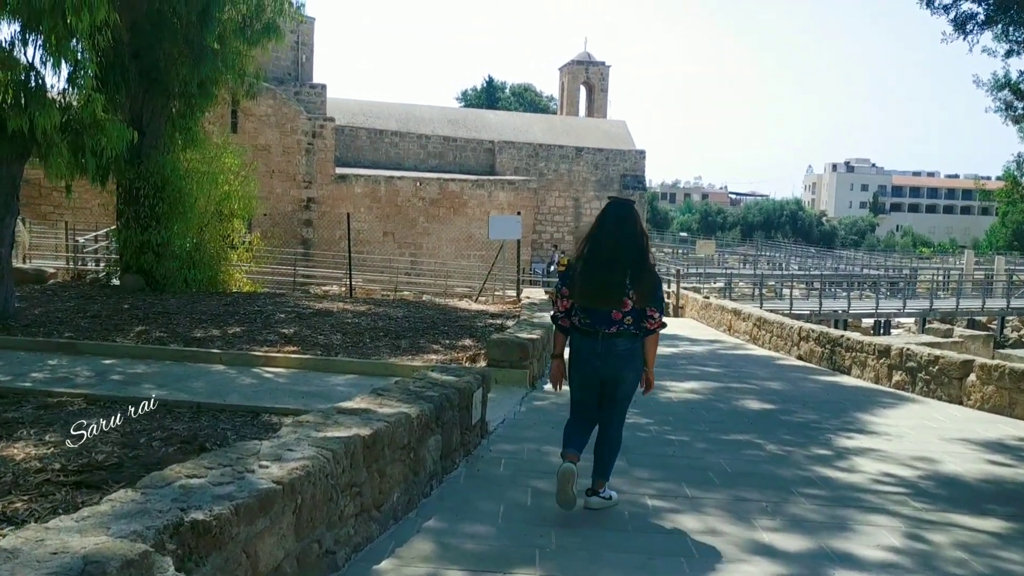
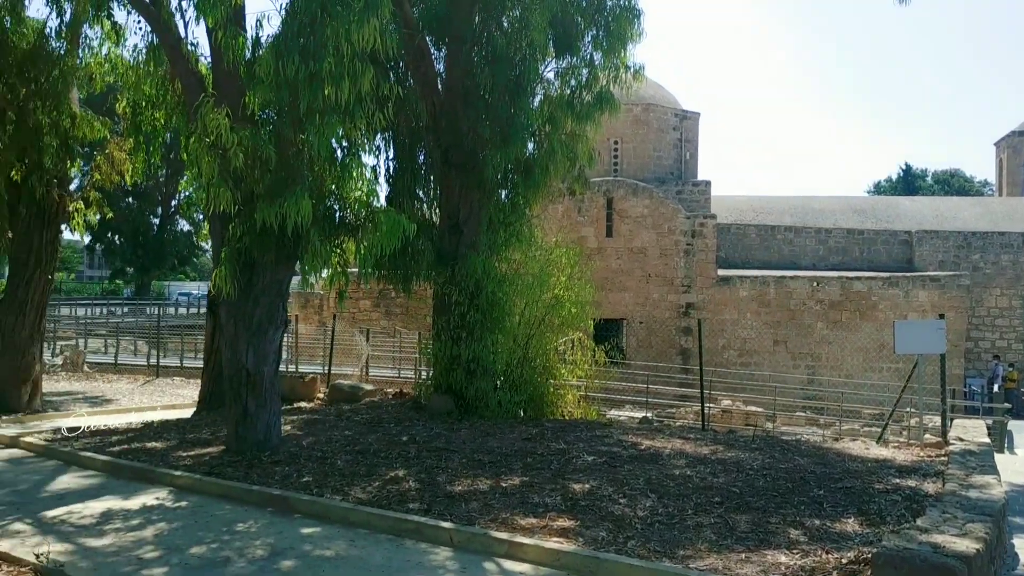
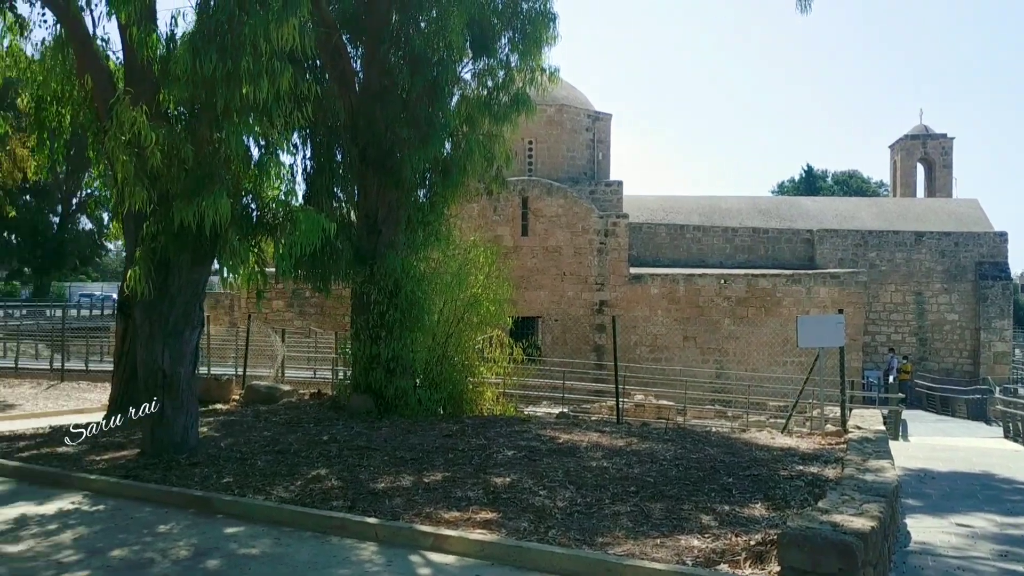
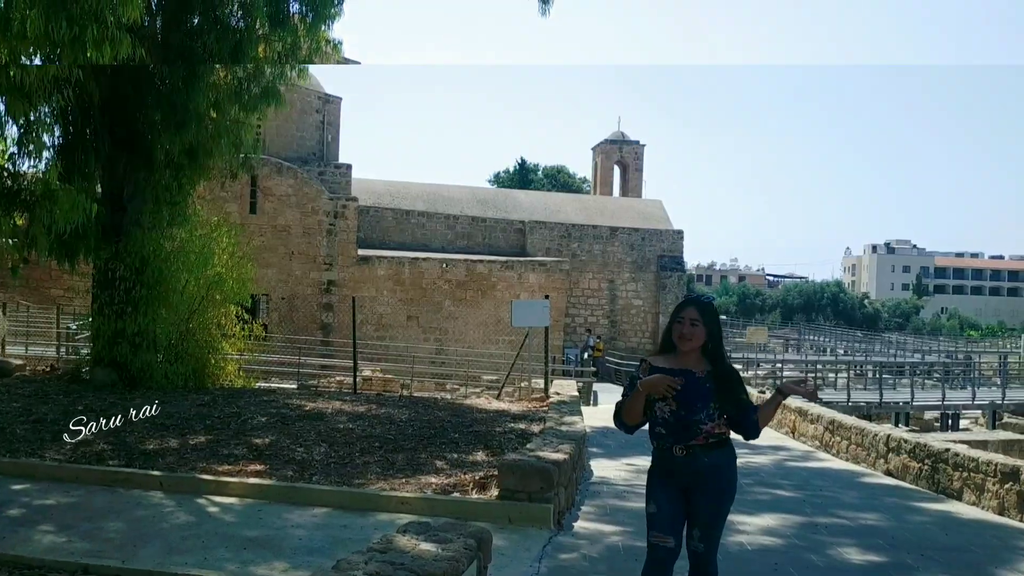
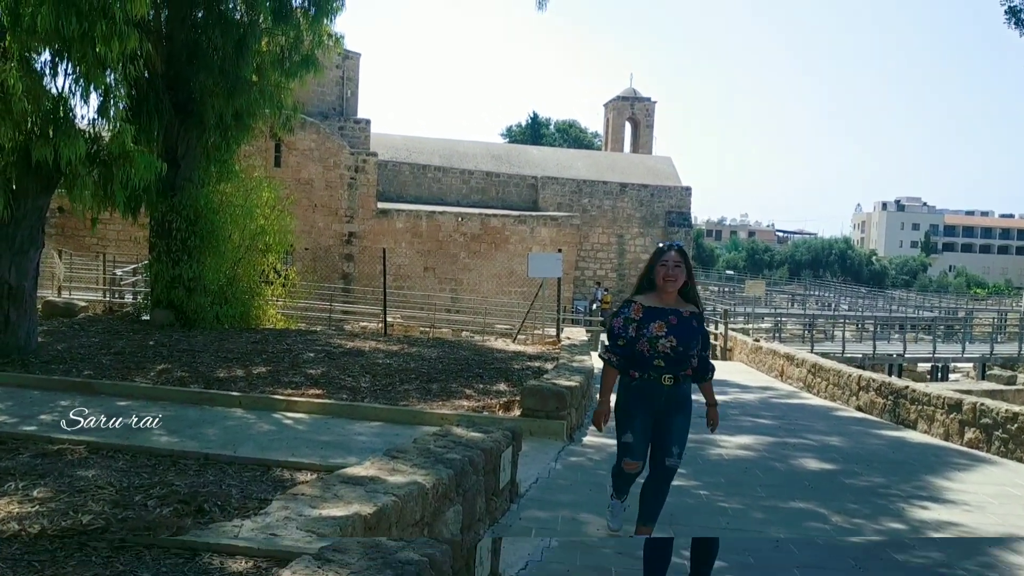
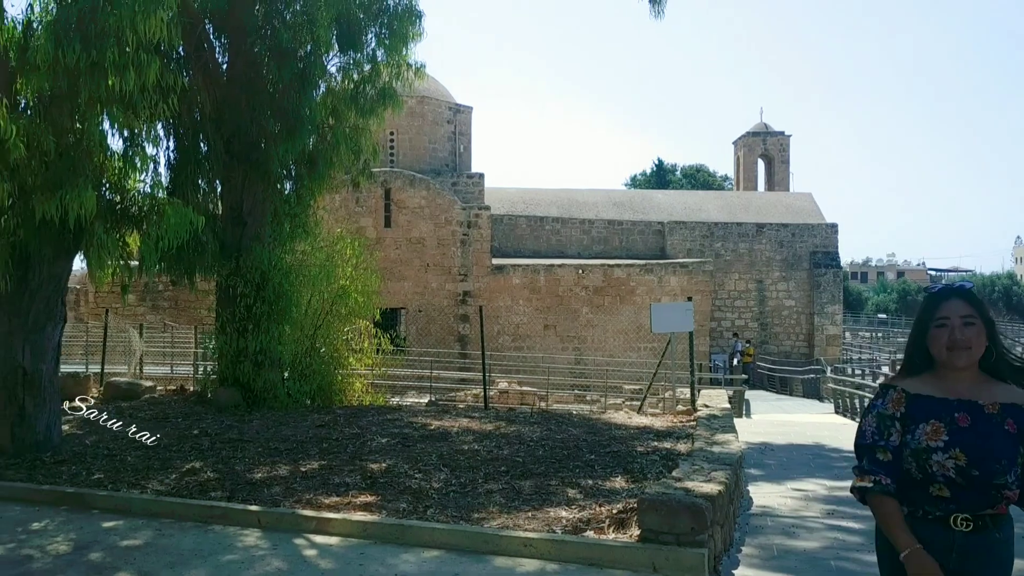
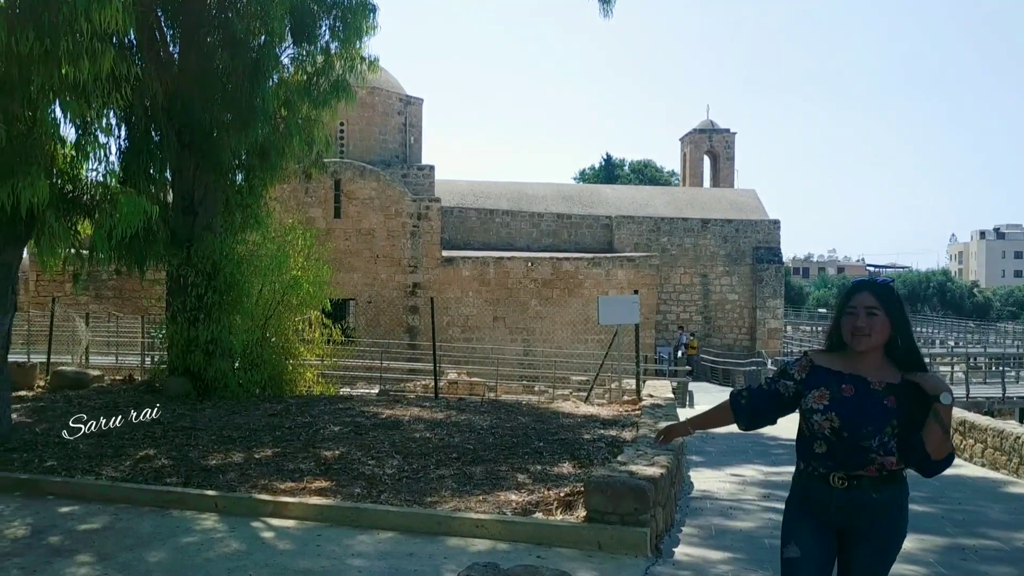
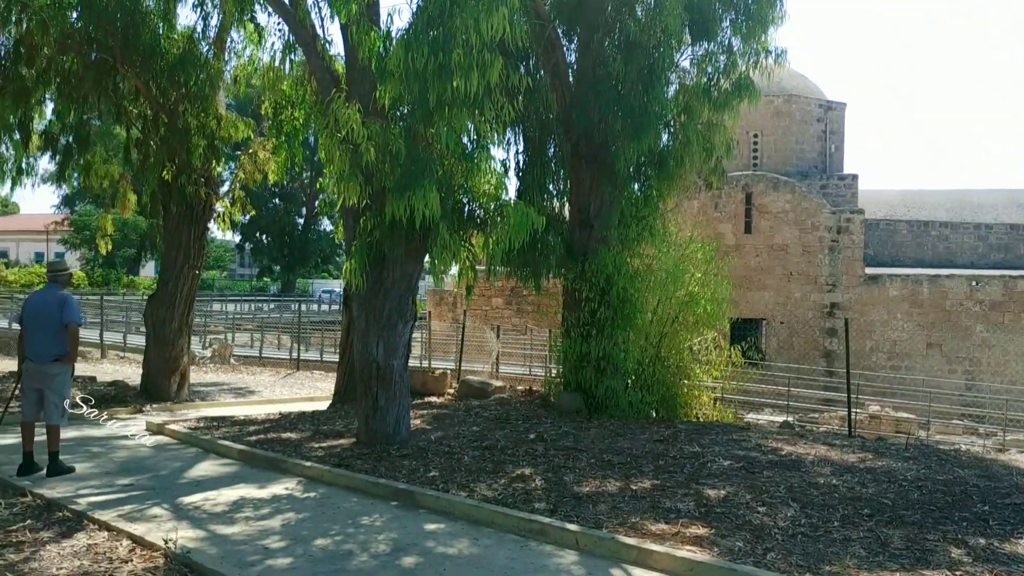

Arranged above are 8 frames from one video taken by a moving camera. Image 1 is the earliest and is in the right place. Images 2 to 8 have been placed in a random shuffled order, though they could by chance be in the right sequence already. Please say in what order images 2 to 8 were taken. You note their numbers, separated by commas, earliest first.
5, 4, 7, 6, 3, 2, 8
